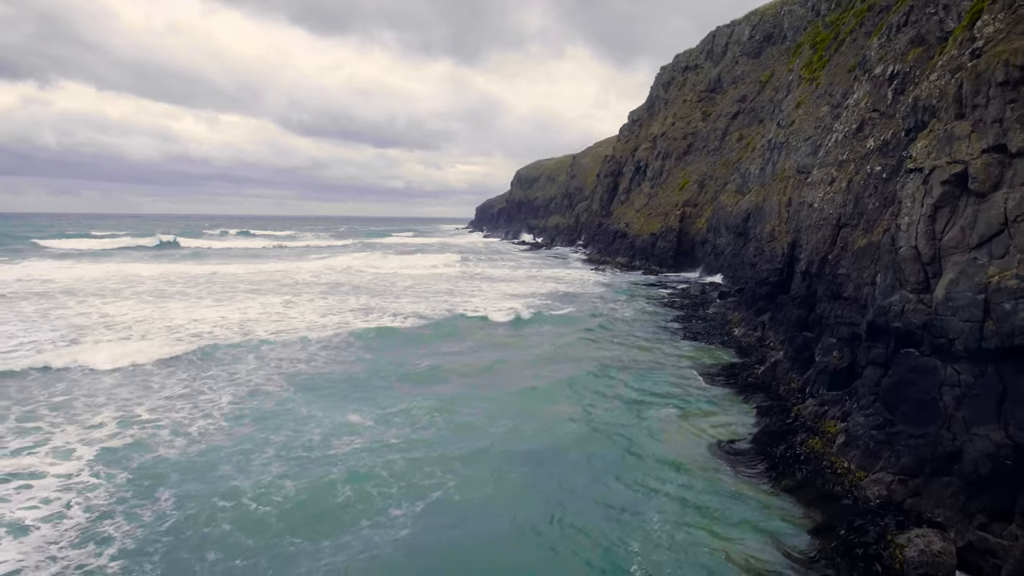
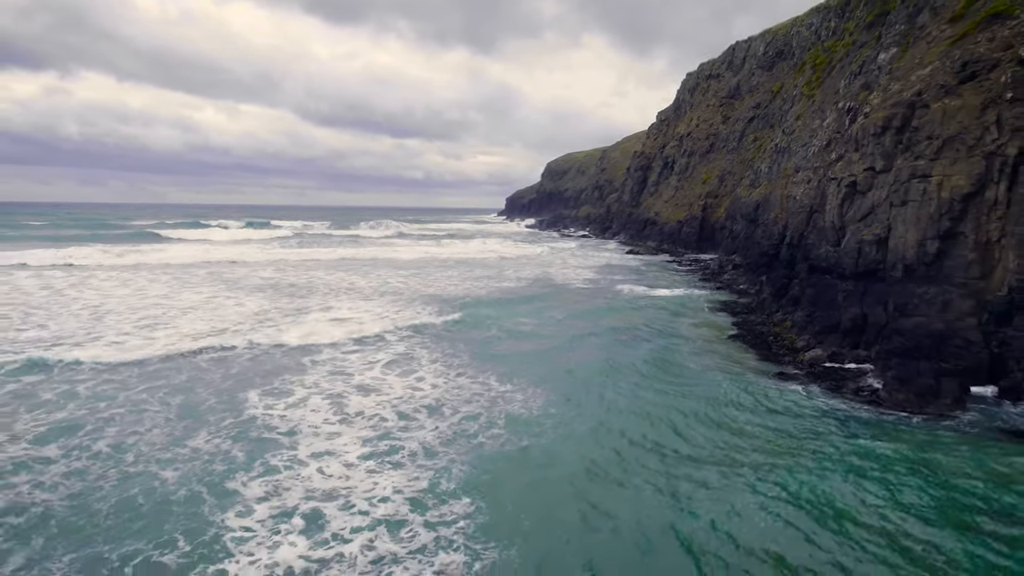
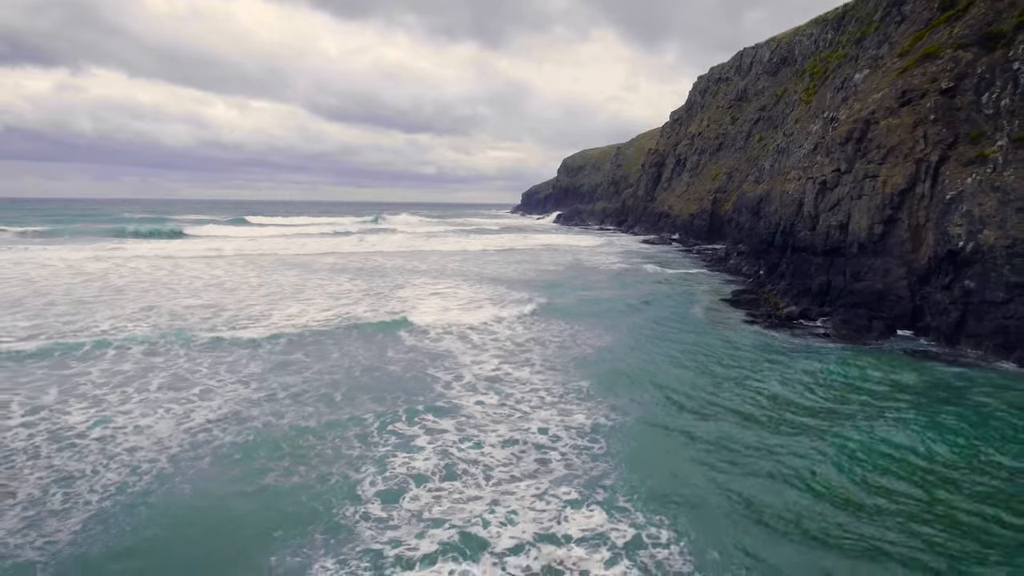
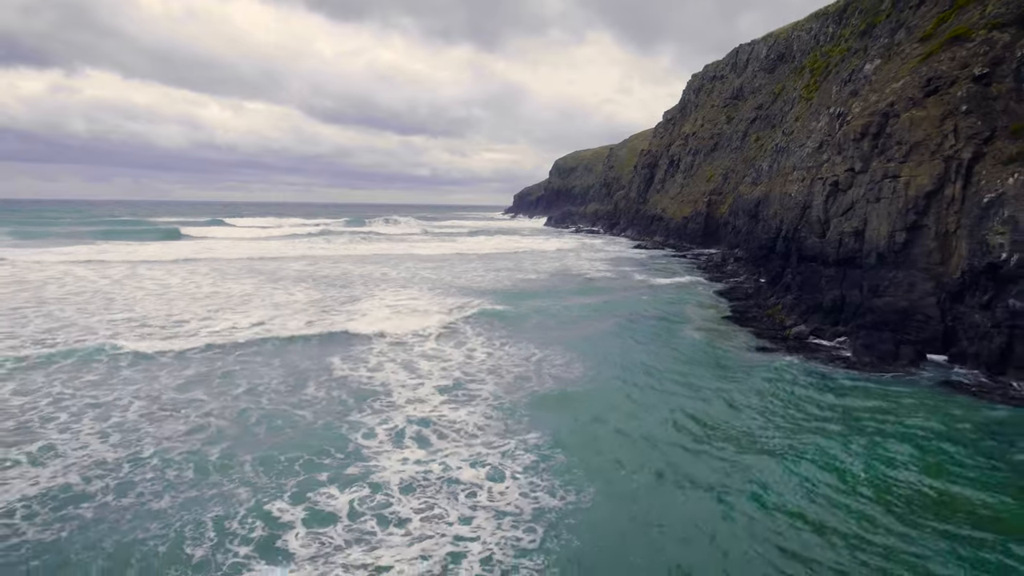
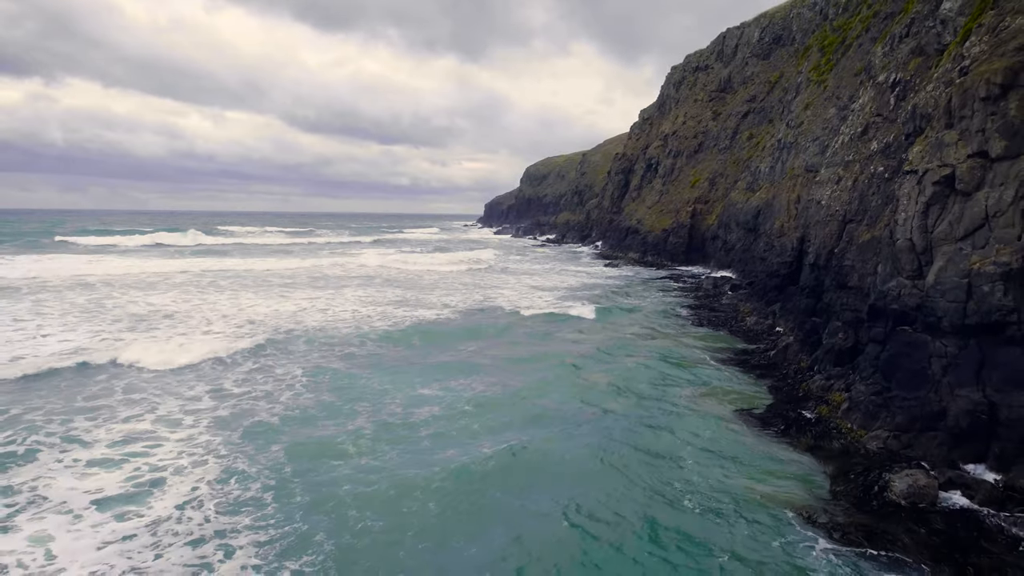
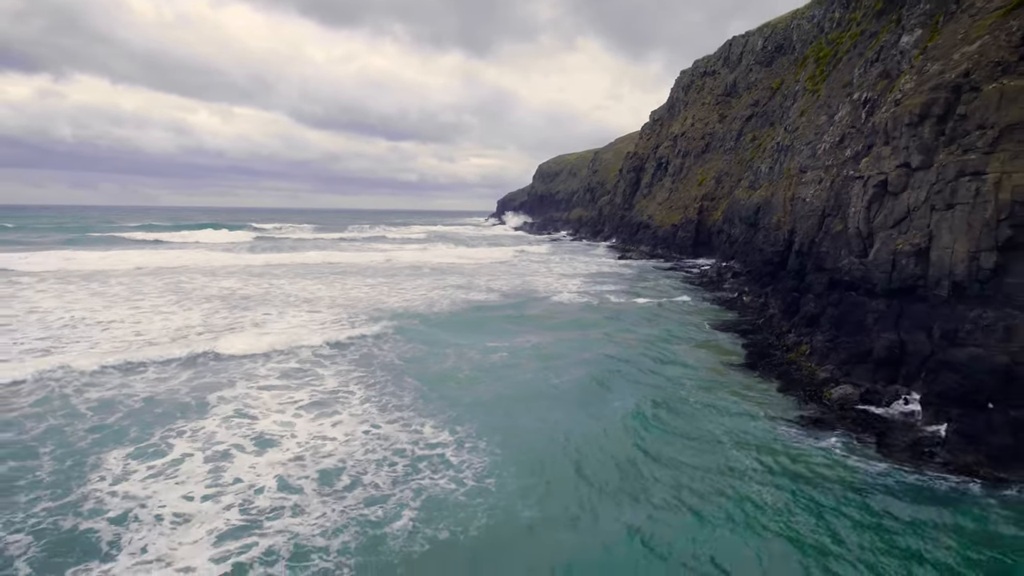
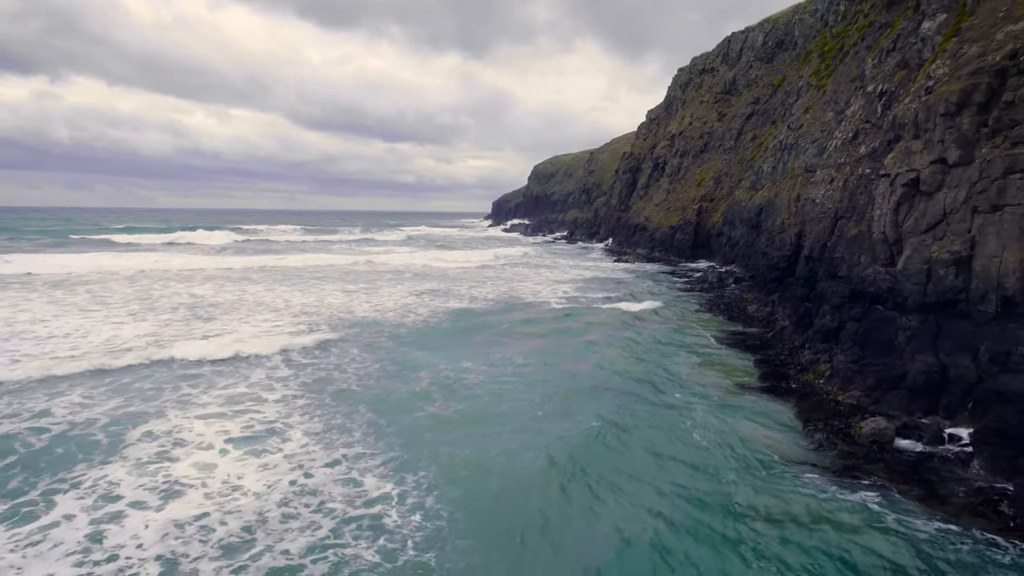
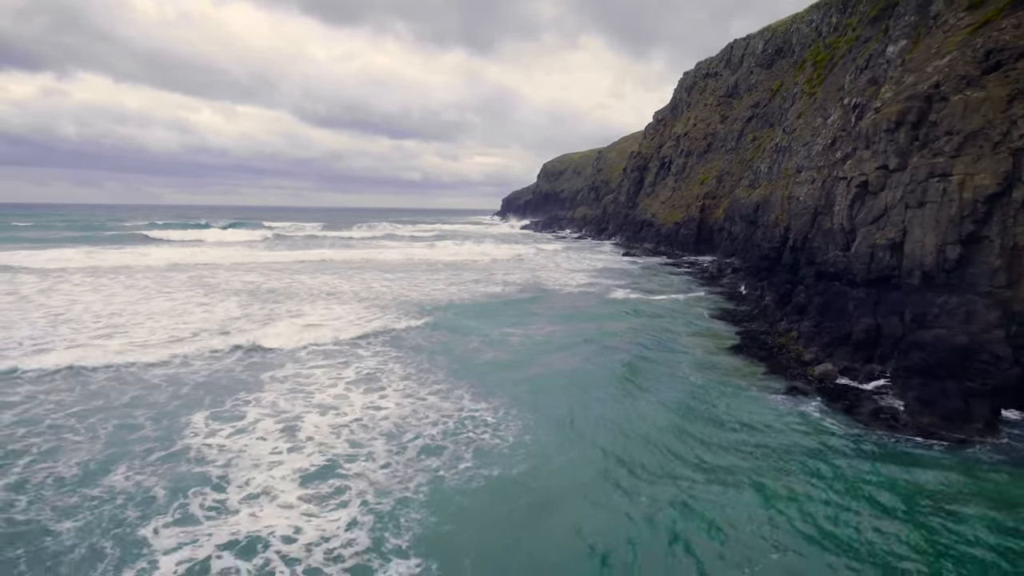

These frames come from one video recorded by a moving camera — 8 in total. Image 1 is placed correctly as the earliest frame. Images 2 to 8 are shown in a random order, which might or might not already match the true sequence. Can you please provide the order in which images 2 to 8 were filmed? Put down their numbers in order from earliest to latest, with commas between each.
5, 7, 6, 8, 2, 4, 3
